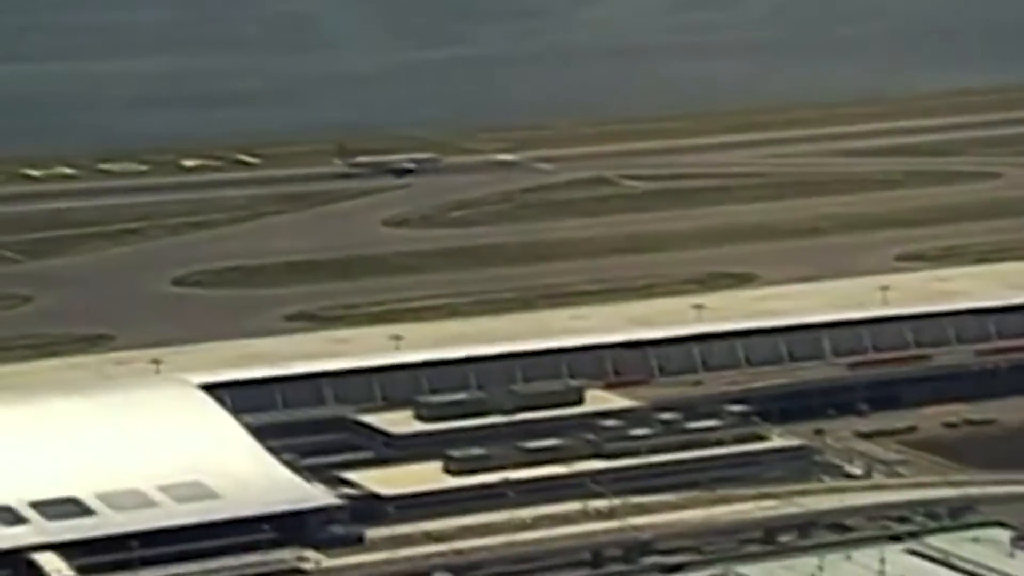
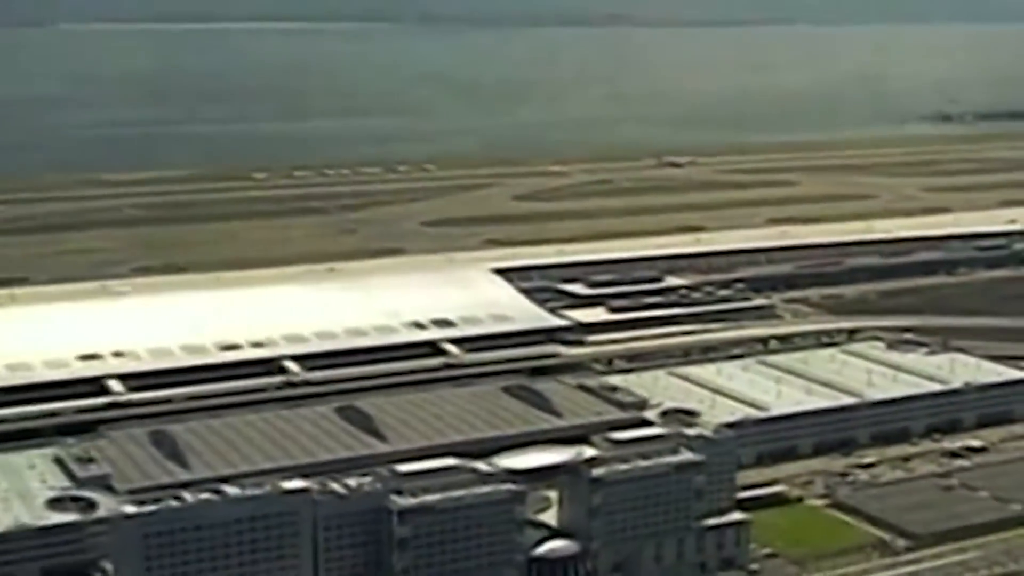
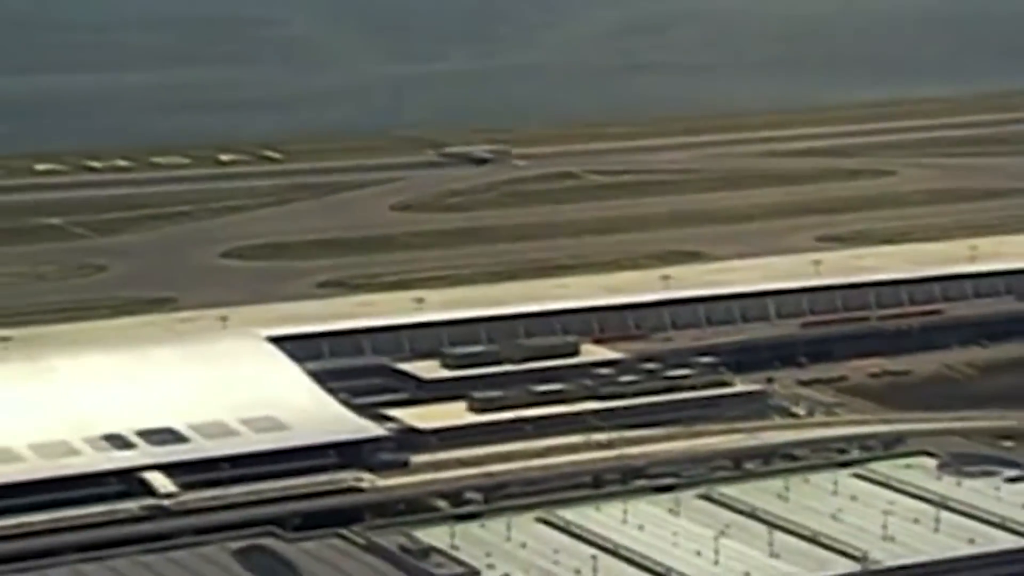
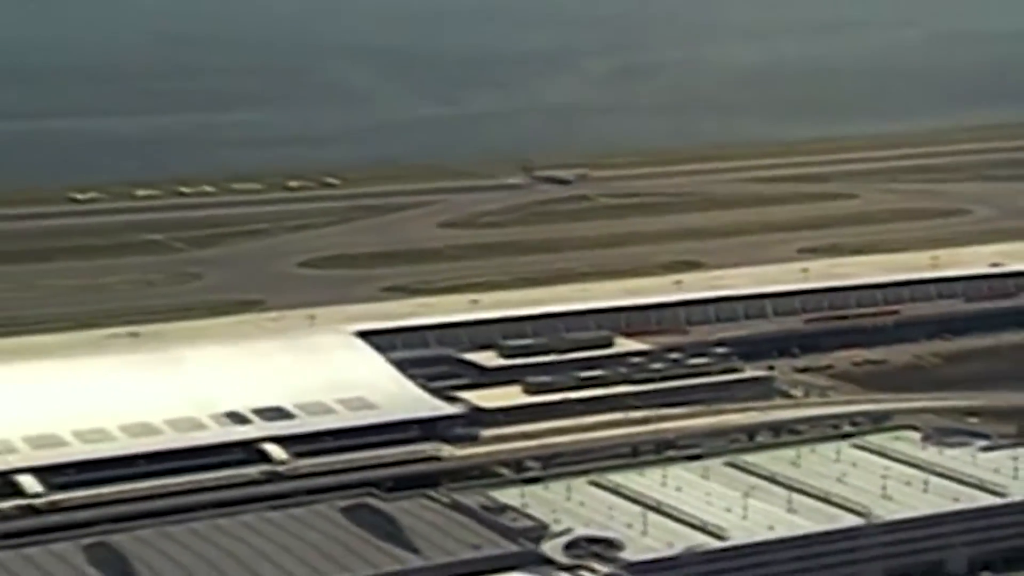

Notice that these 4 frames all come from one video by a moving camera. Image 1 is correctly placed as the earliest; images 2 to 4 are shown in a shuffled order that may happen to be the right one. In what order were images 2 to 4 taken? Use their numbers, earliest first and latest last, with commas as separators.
3, 4, 2
